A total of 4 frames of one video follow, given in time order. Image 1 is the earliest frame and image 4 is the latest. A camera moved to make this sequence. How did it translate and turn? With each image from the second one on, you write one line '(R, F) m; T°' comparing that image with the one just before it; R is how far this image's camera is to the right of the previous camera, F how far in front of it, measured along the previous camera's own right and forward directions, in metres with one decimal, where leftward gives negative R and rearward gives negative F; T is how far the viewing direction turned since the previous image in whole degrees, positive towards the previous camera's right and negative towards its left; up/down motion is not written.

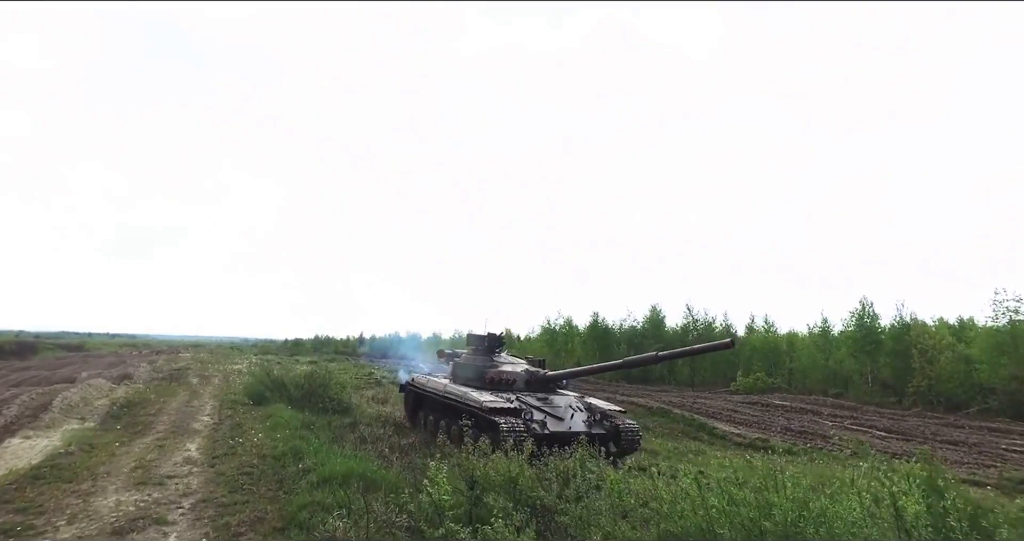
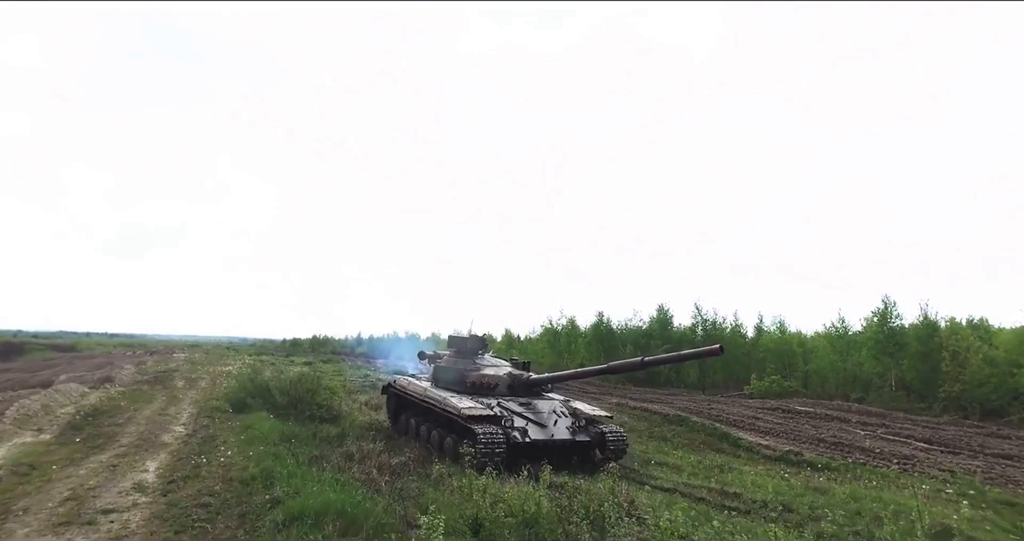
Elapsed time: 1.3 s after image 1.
(-0.1, +1.6) m; 0°
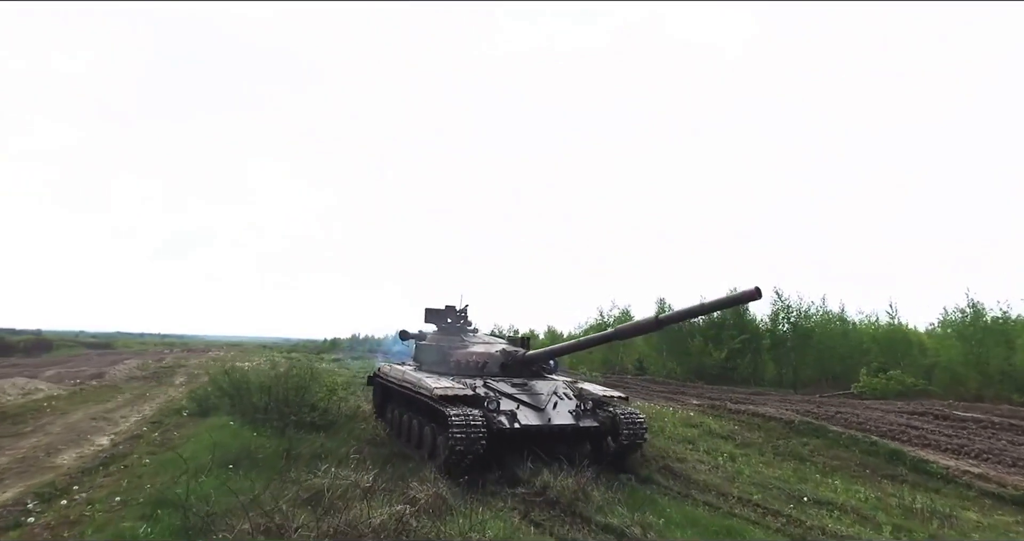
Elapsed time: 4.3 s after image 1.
(-0.4, +5.1) m; -3°
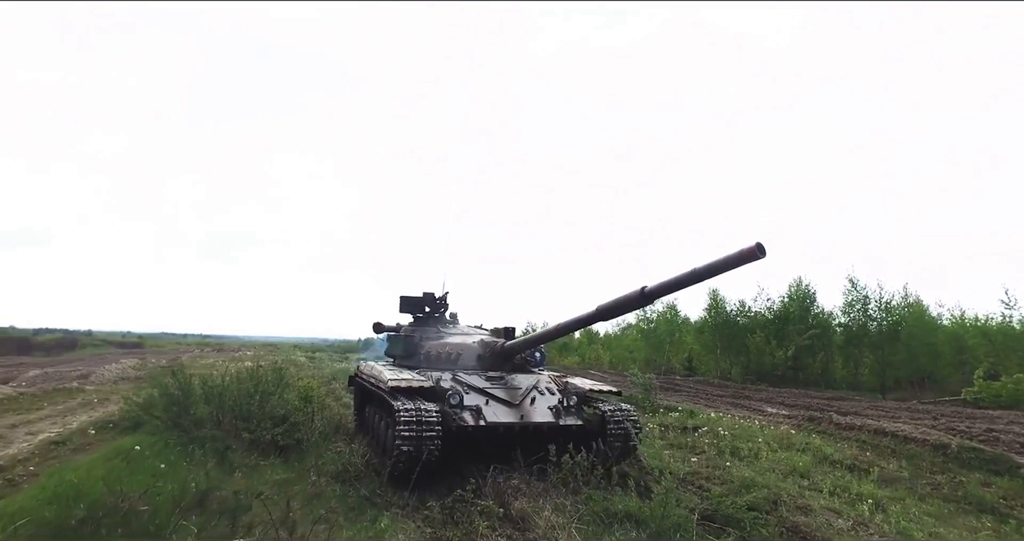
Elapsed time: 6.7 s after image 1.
(0.0, +3.7) m; -3°
